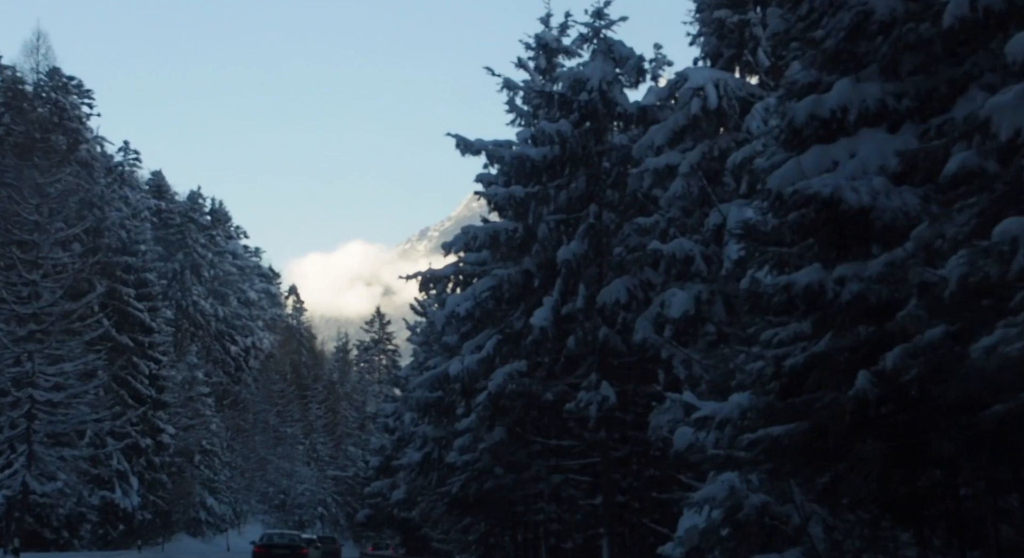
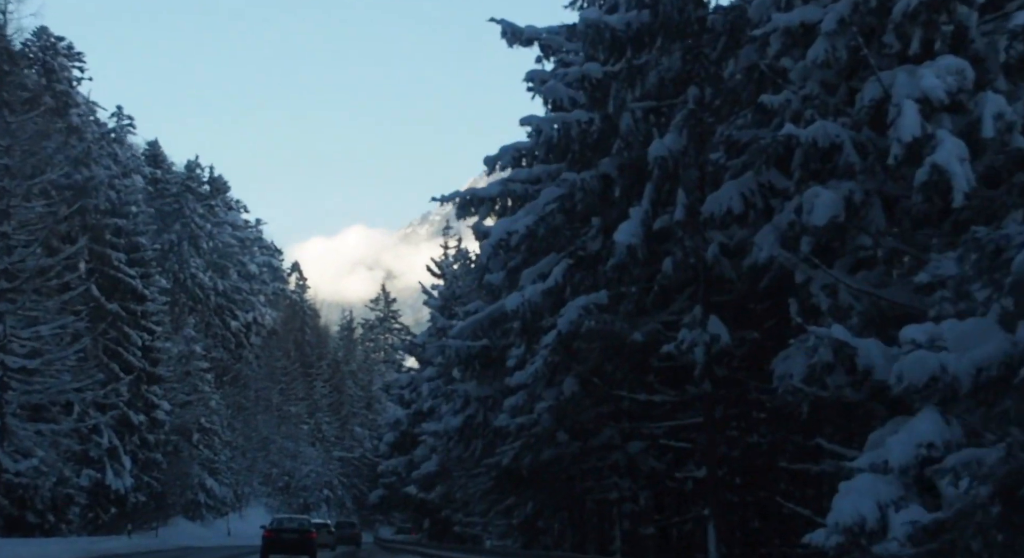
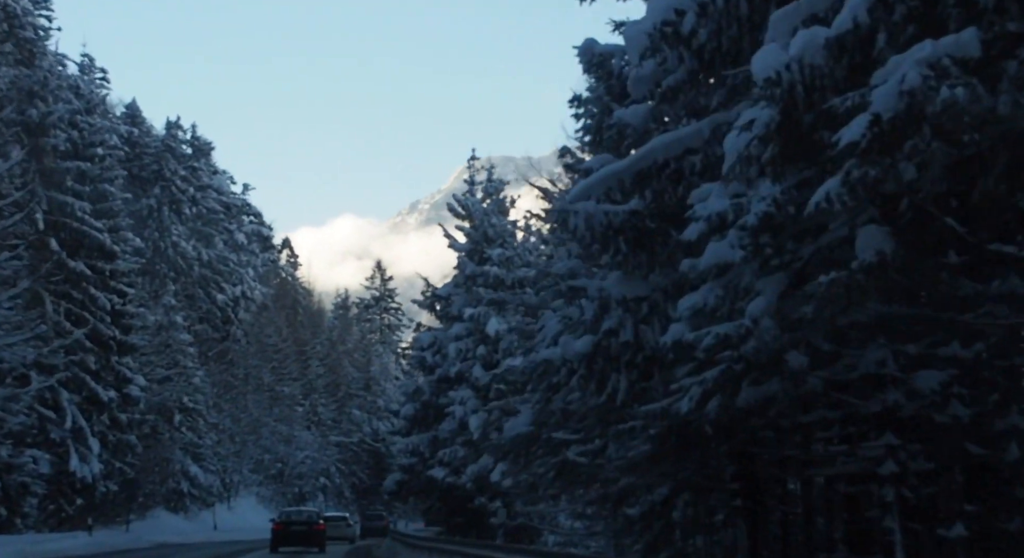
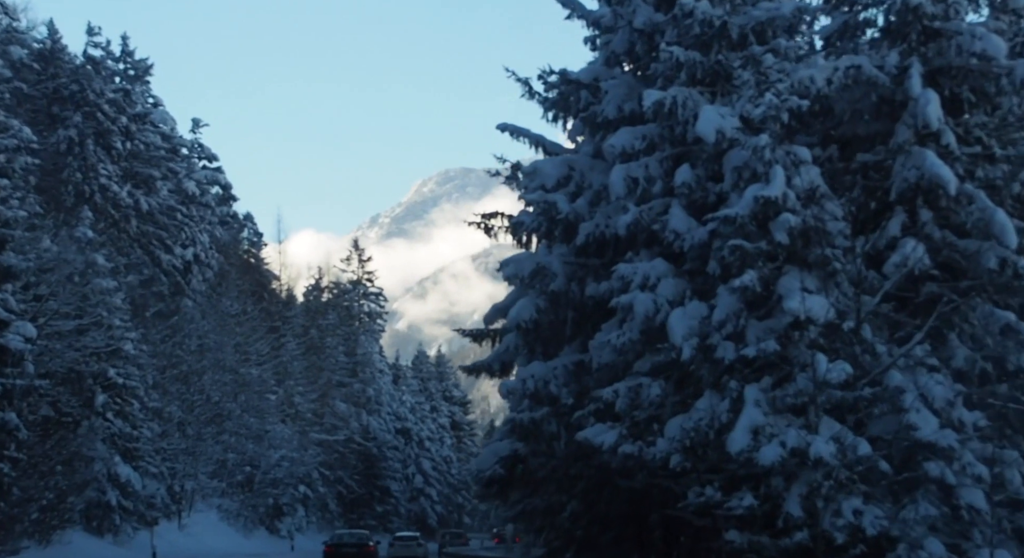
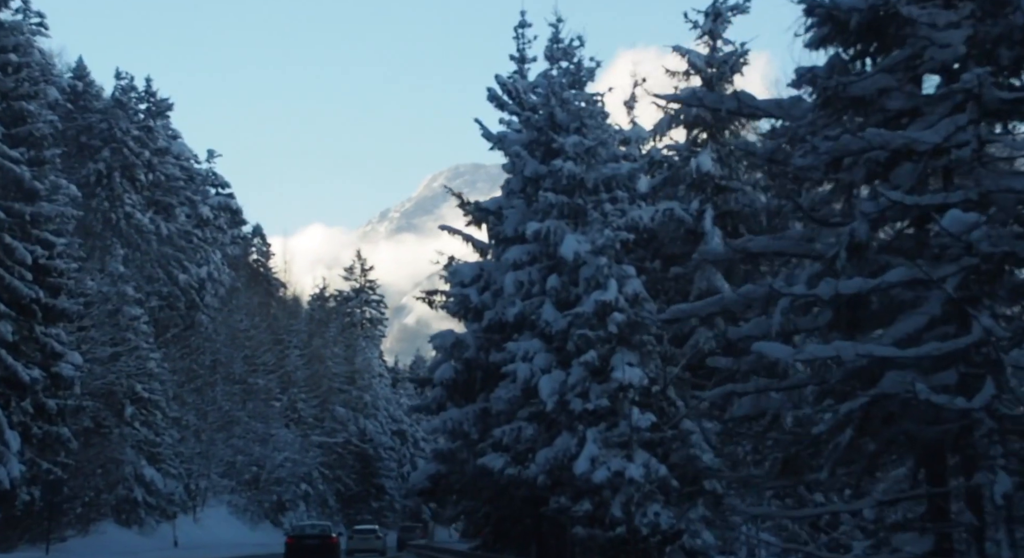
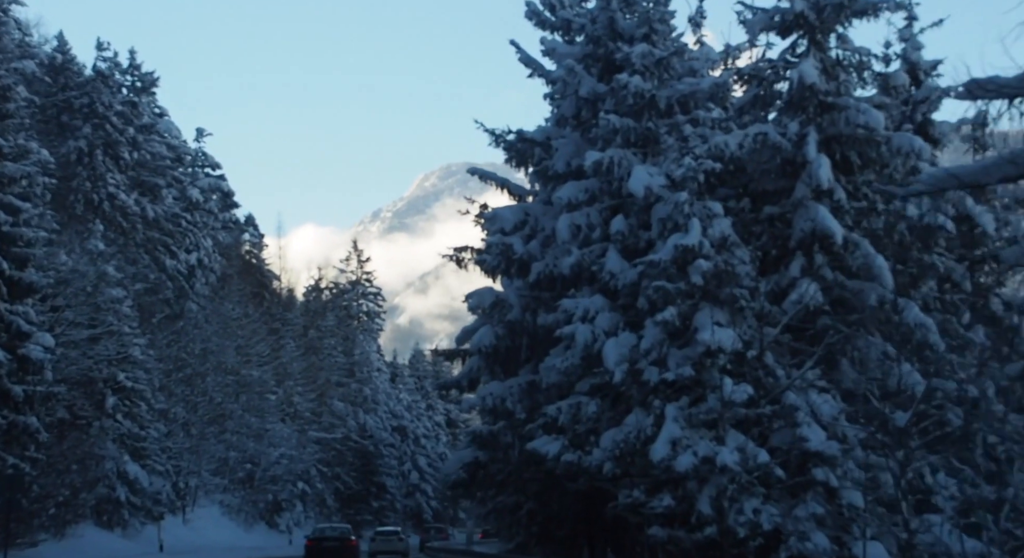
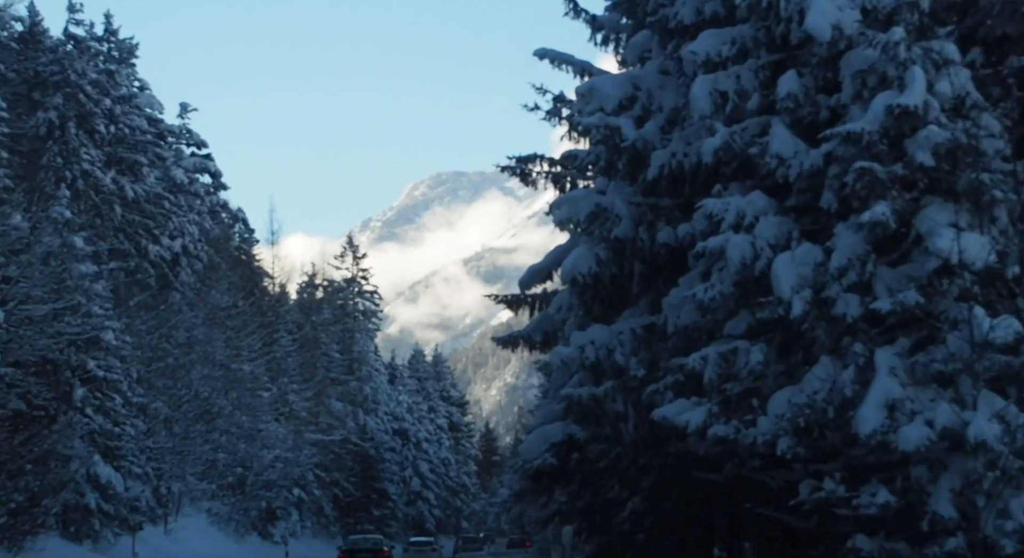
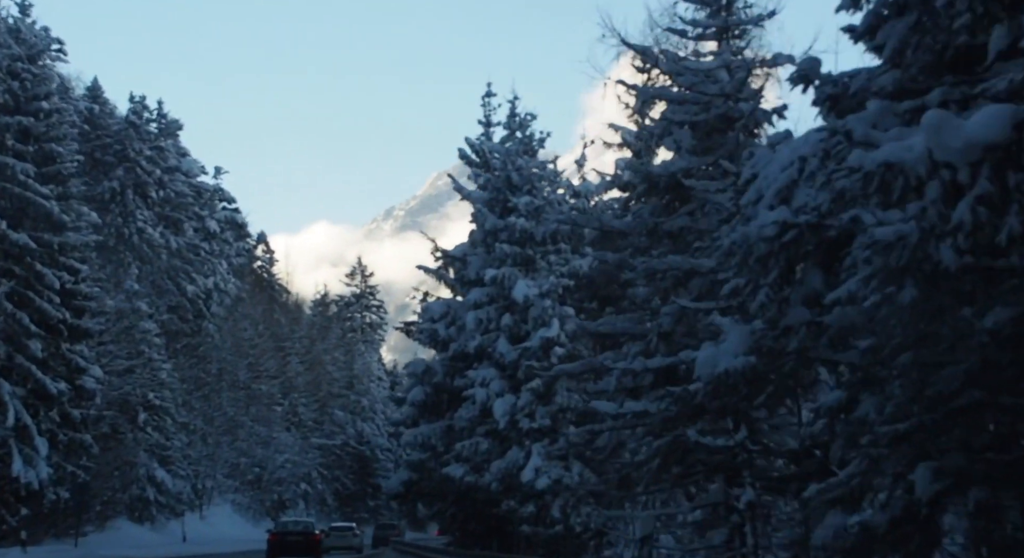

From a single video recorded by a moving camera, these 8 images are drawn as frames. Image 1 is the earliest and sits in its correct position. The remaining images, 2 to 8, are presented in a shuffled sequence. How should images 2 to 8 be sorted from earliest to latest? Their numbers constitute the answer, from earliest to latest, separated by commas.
2, 3, 8, 5, 6, 4, 7
